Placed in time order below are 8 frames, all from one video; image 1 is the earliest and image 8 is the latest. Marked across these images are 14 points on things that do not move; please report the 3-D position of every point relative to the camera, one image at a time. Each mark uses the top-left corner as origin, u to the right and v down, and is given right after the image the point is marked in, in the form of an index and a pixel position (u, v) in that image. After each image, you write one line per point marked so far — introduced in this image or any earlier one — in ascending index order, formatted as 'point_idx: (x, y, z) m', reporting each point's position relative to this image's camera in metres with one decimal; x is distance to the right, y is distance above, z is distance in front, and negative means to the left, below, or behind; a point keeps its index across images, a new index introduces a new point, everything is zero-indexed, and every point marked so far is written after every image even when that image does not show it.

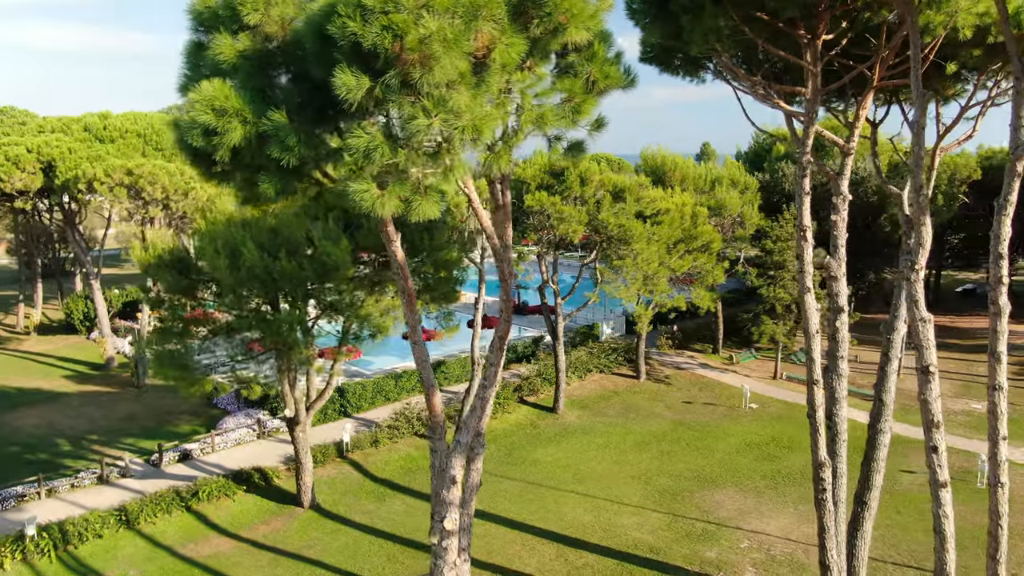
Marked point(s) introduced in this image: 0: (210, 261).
0: (-4.7, +0.4, +10.4) m
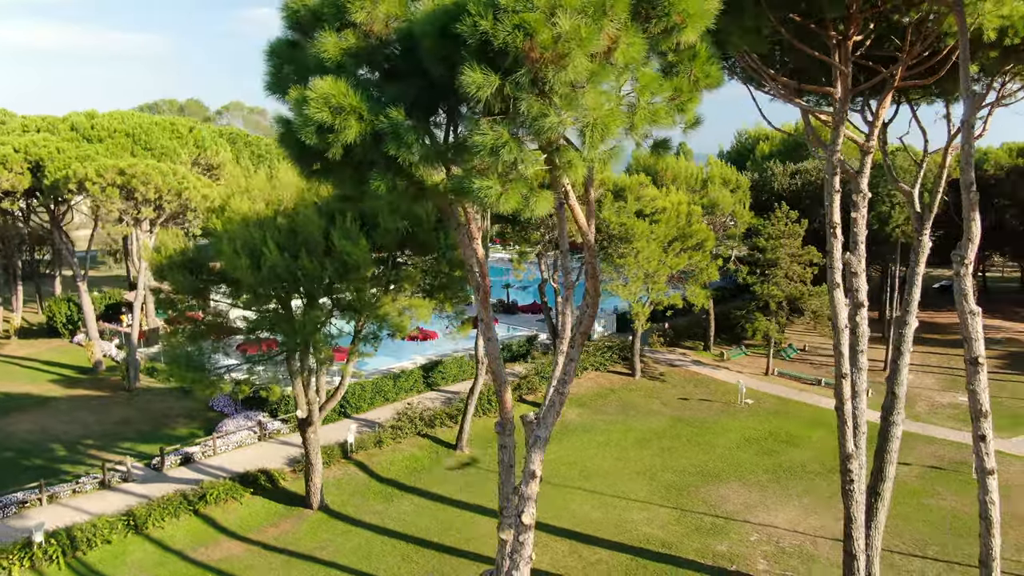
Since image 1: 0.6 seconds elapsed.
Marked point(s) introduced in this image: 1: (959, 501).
0: (-4.4, +0.4, +10.3) m
1: (+10.0, -4.8, +14.8) m
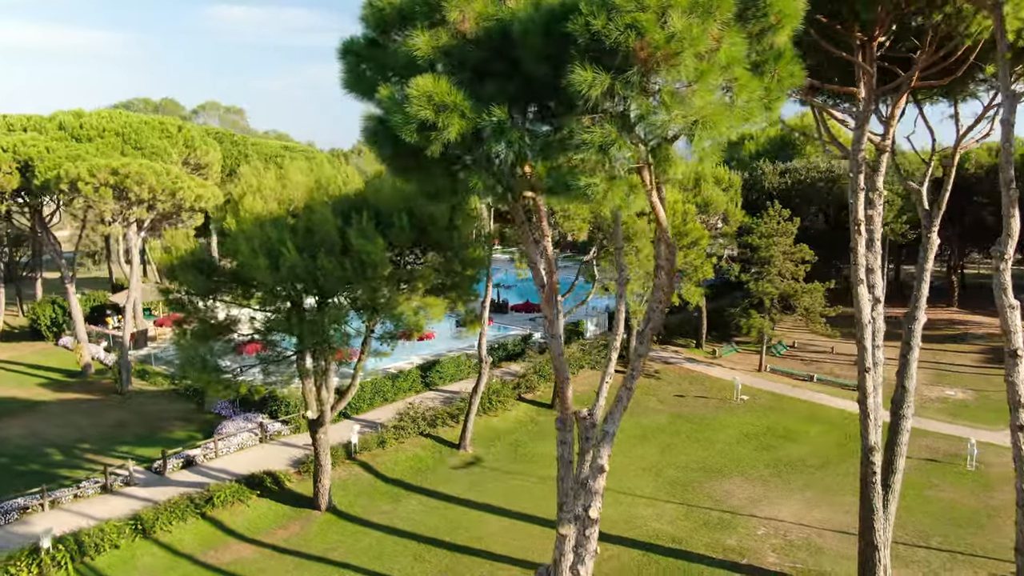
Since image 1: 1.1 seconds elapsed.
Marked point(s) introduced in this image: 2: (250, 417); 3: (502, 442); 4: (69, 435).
0: (-4.1, +0.4, +10.2) m
1: (+10.2, -4.7, +15.2) m
2: (-7.5, -3.7, +18.9) m
3: (-0.3, -4.4, +19.1) m
4: (-12.6, -4.2, +18.9) m
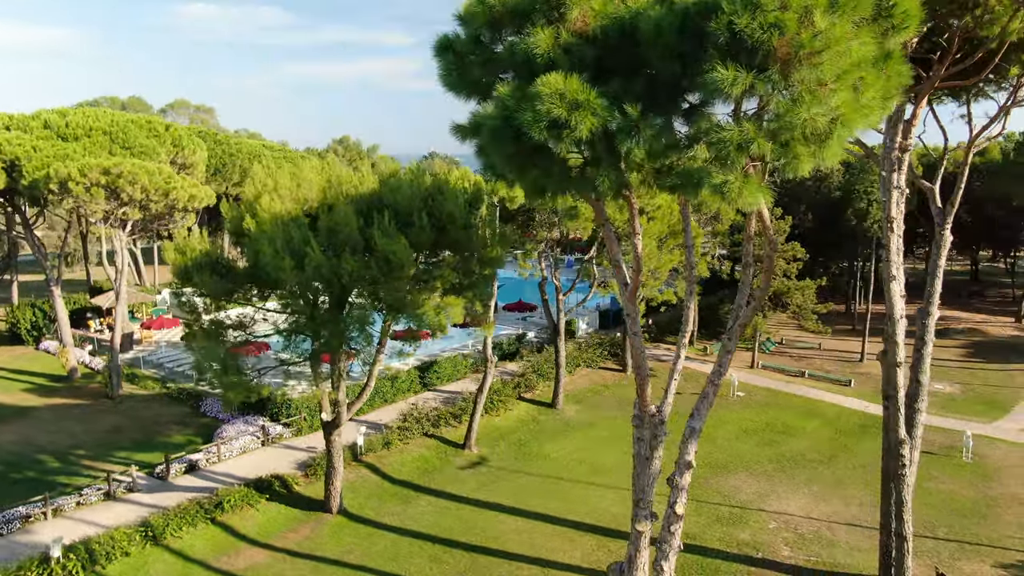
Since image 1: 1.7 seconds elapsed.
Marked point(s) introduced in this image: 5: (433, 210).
0: (-3.7, +0.4, +10.1) m
1: (+10.4, -4.6, +15.6) m
2: (-7.4, -3.7, +18.6) m
3: (-0.1, -4.4, +19.1) m
4: (-12.5, -4.2, +18.4) m
5: (-1.4, +1.4, +12.0) m
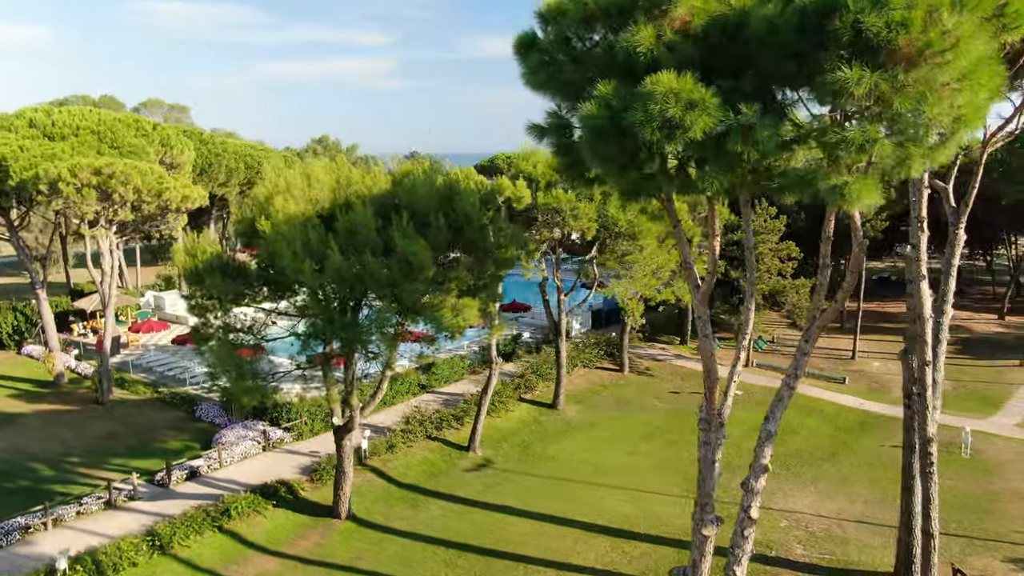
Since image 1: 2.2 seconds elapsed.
0: (-3.3, +0.4, +9.9) m
1: (+10.6, -4.6, +15.8) m
2: (-7.2, -3.8, +18.3) m
3: (0.0, -4.4, +19.0) m
4: (-12.4, -4.3, +17.9) m
5: (-1.1, +1.4, +11.9) m
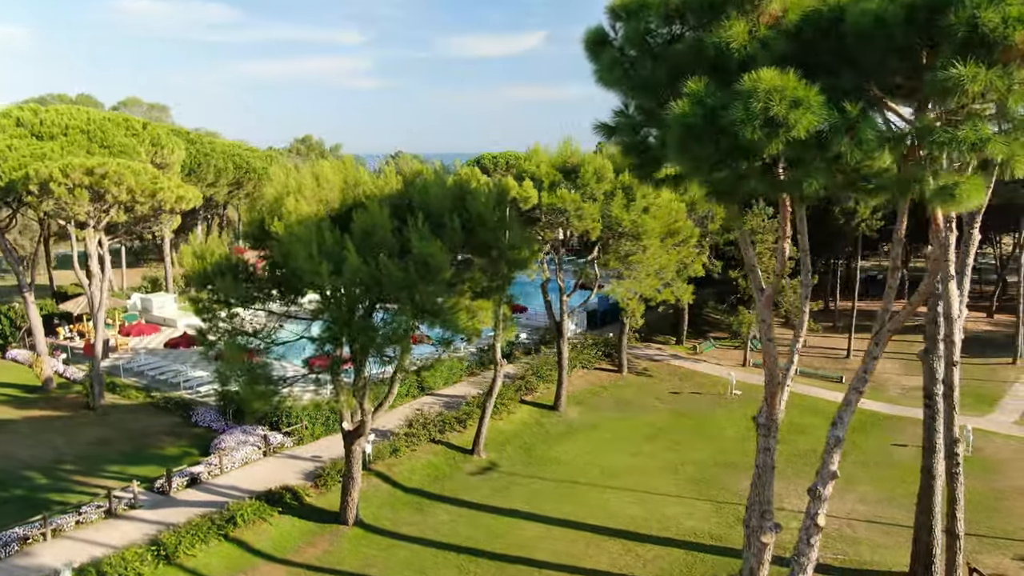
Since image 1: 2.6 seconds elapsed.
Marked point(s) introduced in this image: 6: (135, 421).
0: (-3.0, +0.3, +9.7) m
1: (+10.8, -4.6, +15.9) m
2: (-7.1, -3.8, +17.9) m
3: (+0.1, -4.5, +18.8) m
4: (-12.2, -4.4, +17.4) m
5: (-0.9, +1.4, +11.7) m
6: (-11.3, -4.0, +19.9) m
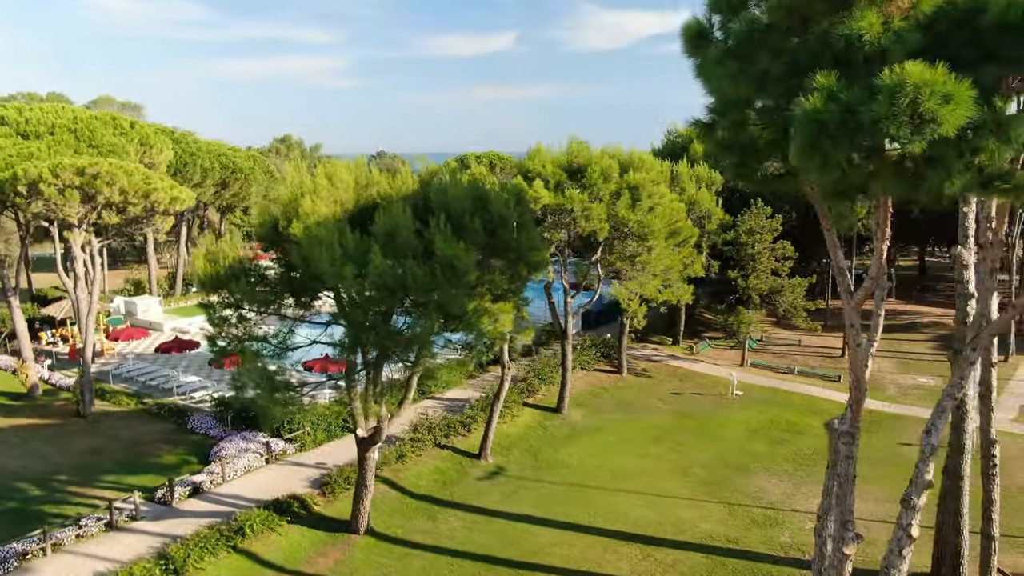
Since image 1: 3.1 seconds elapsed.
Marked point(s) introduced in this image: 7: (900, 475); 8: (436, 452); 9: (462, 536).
0: (-2.6, +0.3, +9.3) m
1: (+11.1, -4.5, +16.0) m
2: (-6.9, -3.9, +17.5) m
3: (+0.2, -4.5, +18.6) m
4: (-12.0, -4.5, +16.8) m
5: (-0.5, +1.3, +11.4) m
6: (-11.2, -4.1, +19.4) m
7: (+9.7, -4.7, +16.5) m
8: (-2.0, -4.4, +17.6) m
9: (-1.1, -5.2, +14.0) m
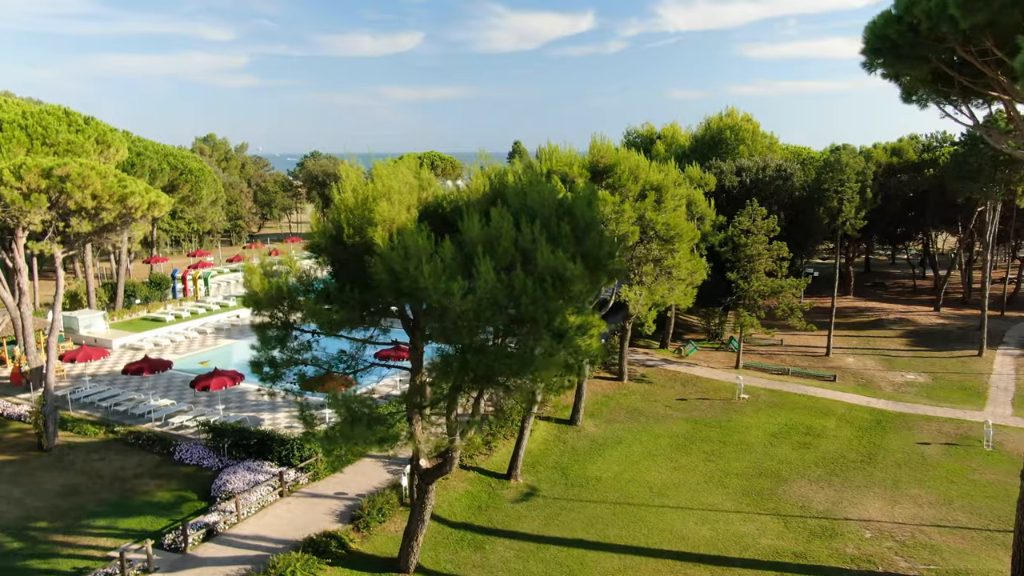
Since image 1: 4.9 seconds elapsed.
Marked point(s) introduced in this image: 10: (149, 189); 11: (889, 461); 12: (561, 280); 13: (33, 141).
0: (-1.0, 0.0, +8.1) m
1: (+12.0, -4.6, +16.2) m
2: (-6.1, -4.3, +15.8) m
3: (+0.9, -4.7, +17.6) m
4: (-11.1, -5.0, +14.6) m
5: (+0.8, +1.1, +10.5) m
6: (-10.5, -4.5, +17.2) m
7: (+10.5, -4.7, +16.6) m
8: (-1.3, -4.6, +16.5) m
9: (+0.1, -5.4, +12.9) m
10: (-10.2, +2.8, +18.5) m
11: (+10.0, -4.6, +17.6) m
12: (+0.6, +0.1, +8.9) m
13: (-13.6, +4.2, +18.8) m
